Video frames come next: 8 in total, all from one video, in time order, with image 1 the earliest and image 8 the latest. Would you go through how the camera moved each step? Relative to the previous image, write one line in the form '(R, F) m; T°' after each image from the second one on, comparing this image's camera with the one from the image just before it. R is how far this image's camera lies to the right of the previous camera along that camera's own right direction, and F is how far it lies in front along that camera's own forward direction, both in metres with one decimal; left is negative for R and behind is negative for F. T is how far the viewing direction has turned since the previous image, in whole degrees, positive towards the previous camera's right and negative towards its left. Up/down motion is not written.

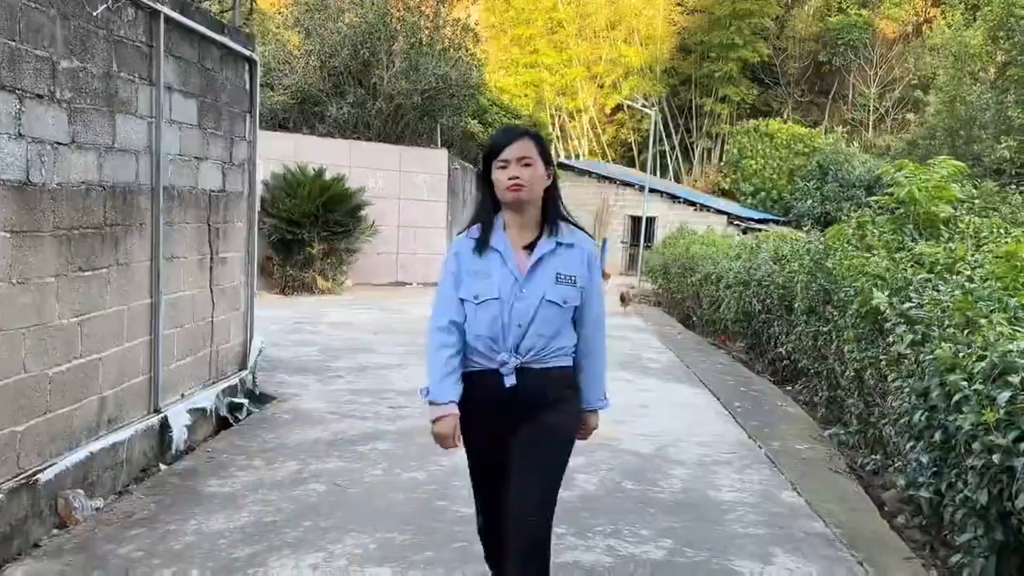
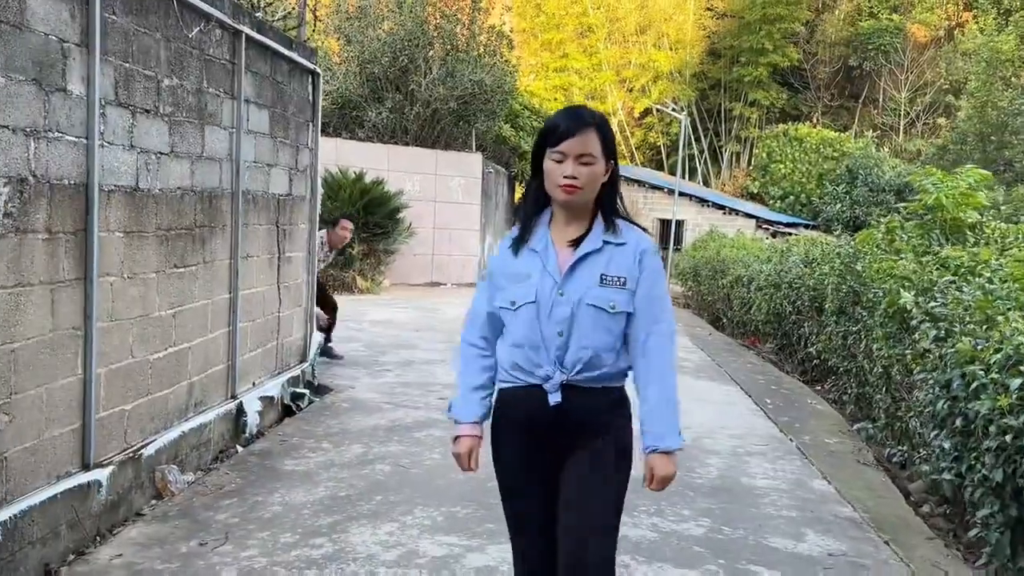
(-0.1, -0.3) m; -2°
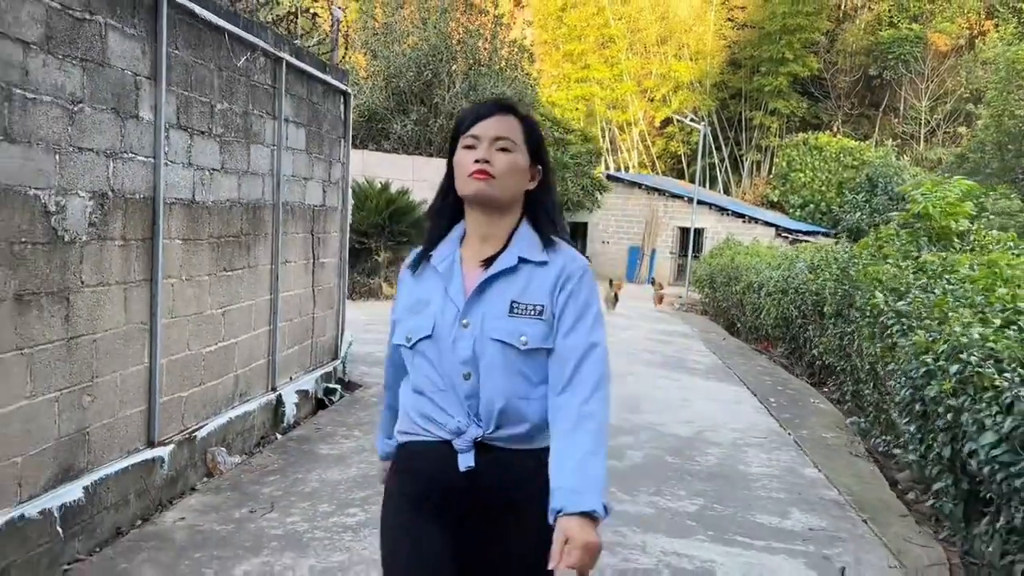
(0.0, -0.4) m; -2°
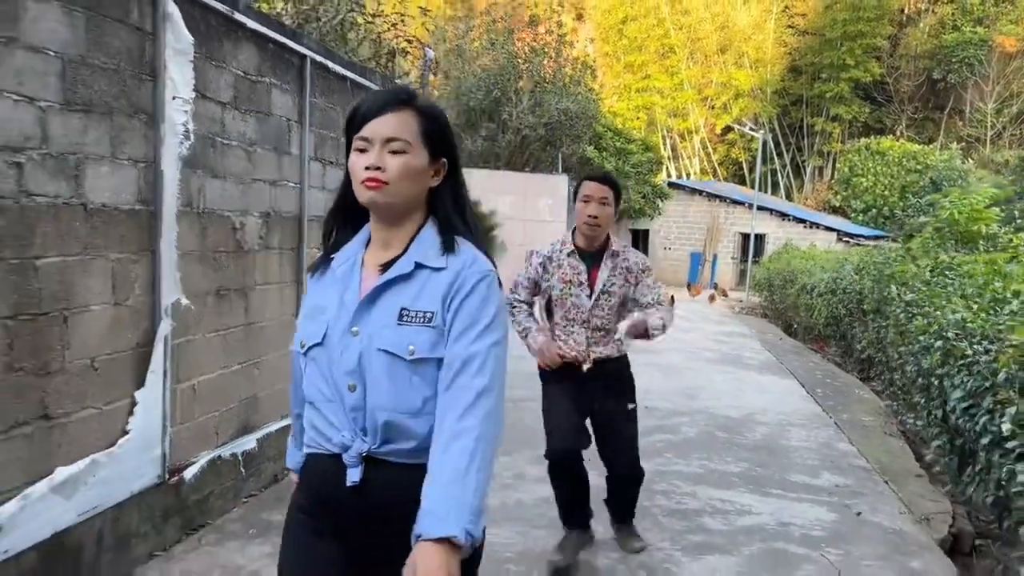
(-0.1, -0.8) m; -4°
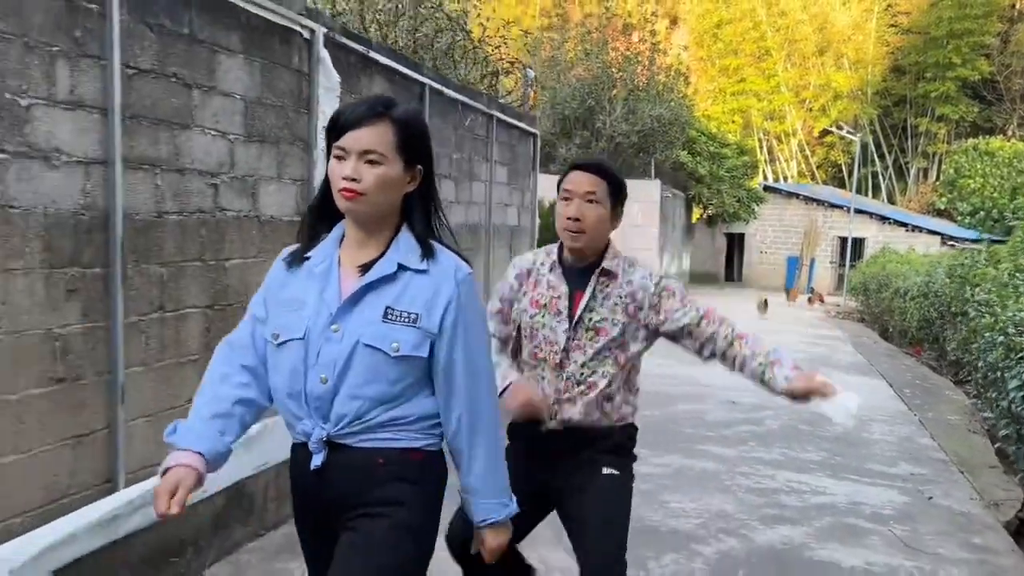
(0.0, -0.5) m; -6°
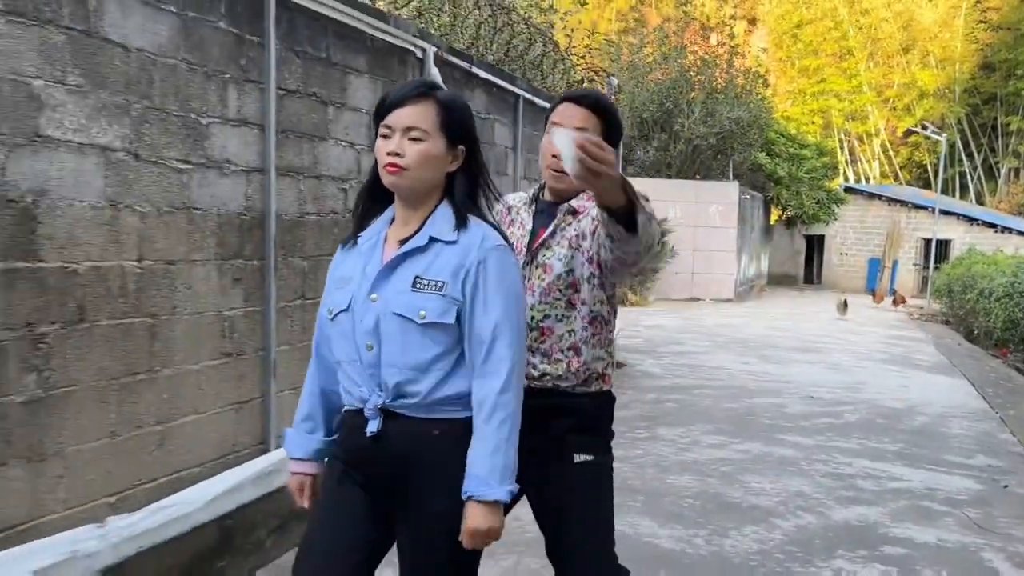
(-0.1, -0.4) m; -5°
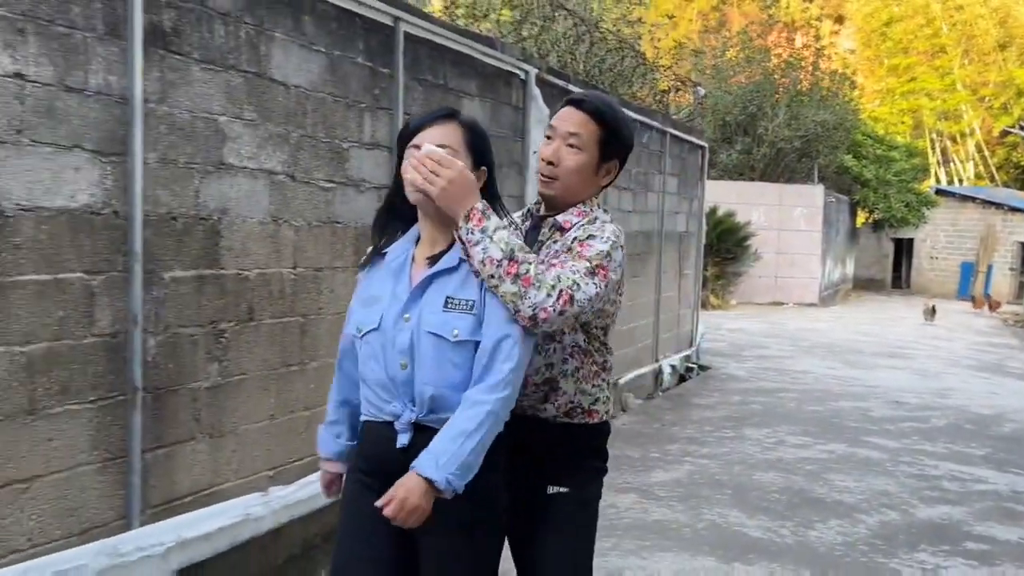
(-0.1, -0.3) m; -5°
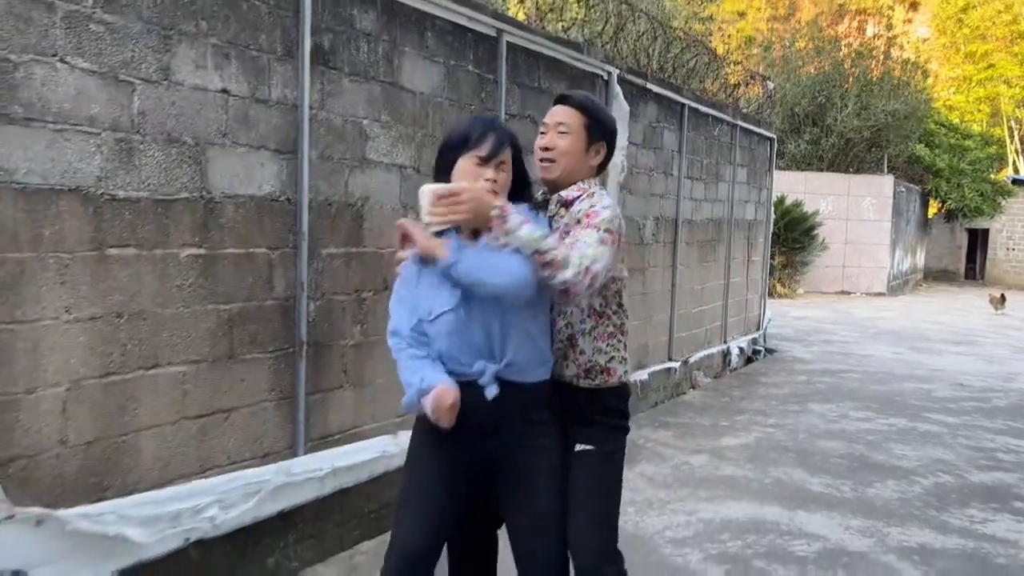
(-0.1, -0.5) m; -4°
